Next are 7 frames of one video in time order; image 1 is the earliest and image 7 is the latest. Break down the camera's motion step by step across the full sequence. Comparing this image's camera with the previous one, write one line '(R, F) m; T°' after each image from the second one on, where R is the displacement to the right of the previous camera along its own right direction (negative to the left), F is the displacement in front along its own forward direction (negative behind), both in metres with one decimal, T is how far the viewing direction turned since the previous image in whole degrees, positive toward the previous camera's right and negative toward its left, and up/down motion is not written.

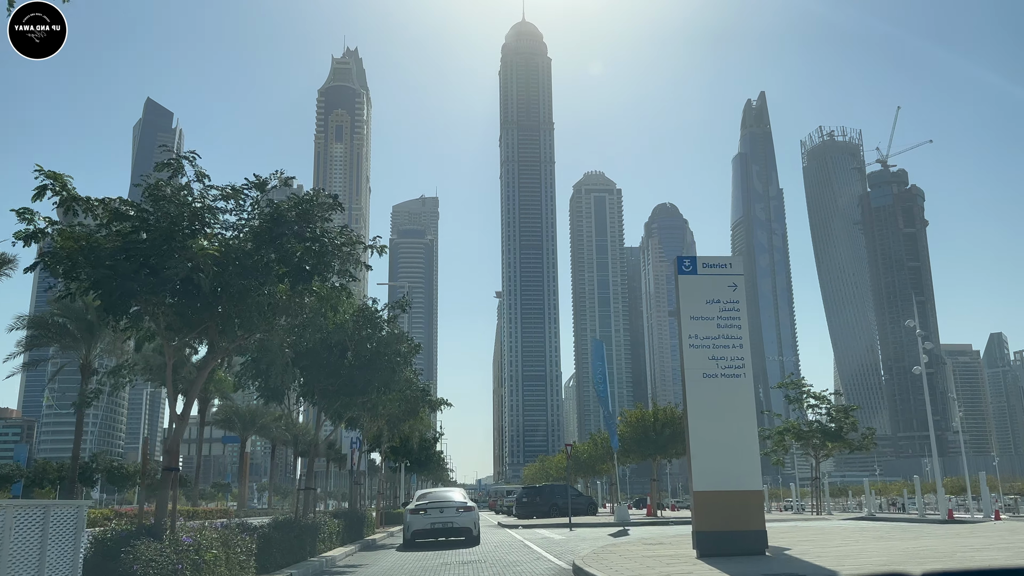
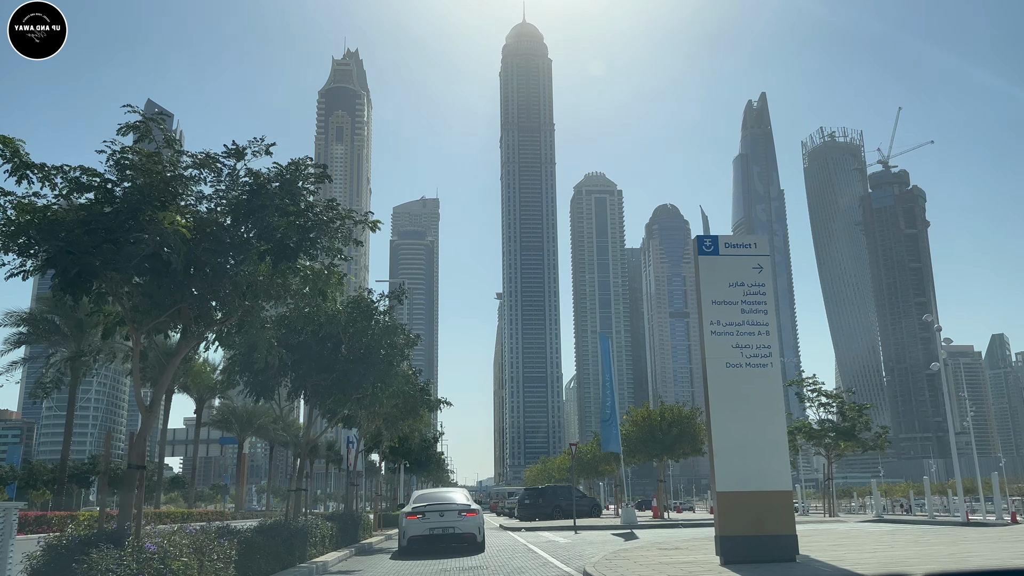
(-0.1, +1.2) m; 0°
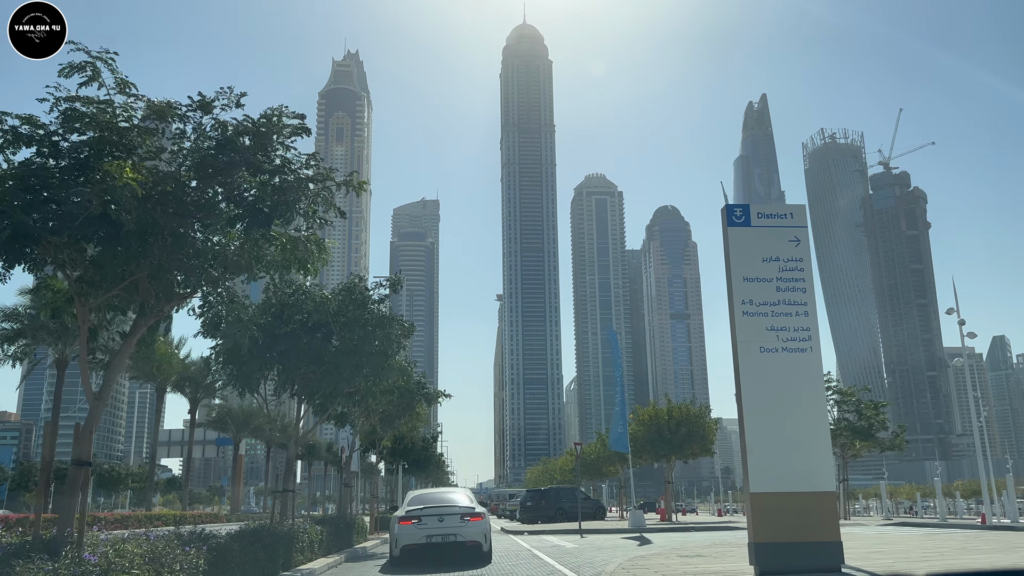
(-0.1, +1.5) m; 0°
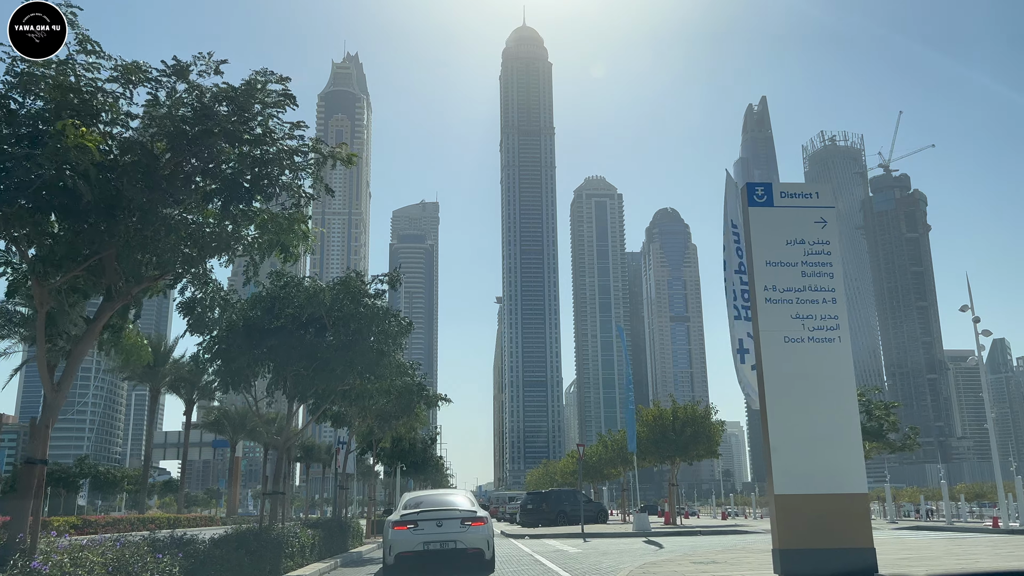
(0.0, +0.9) m; 0°
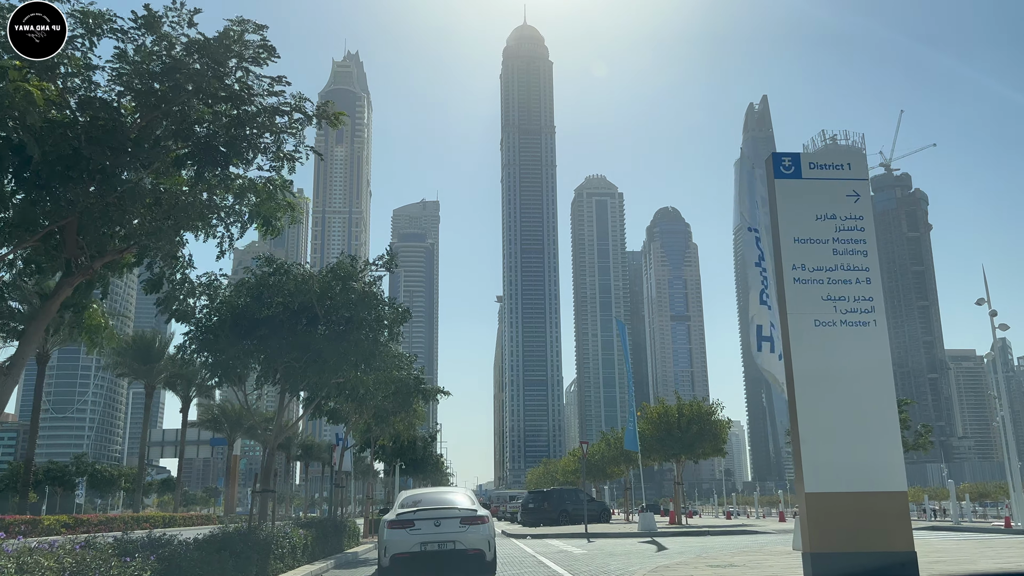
(0.0, +0.9) m; 0°
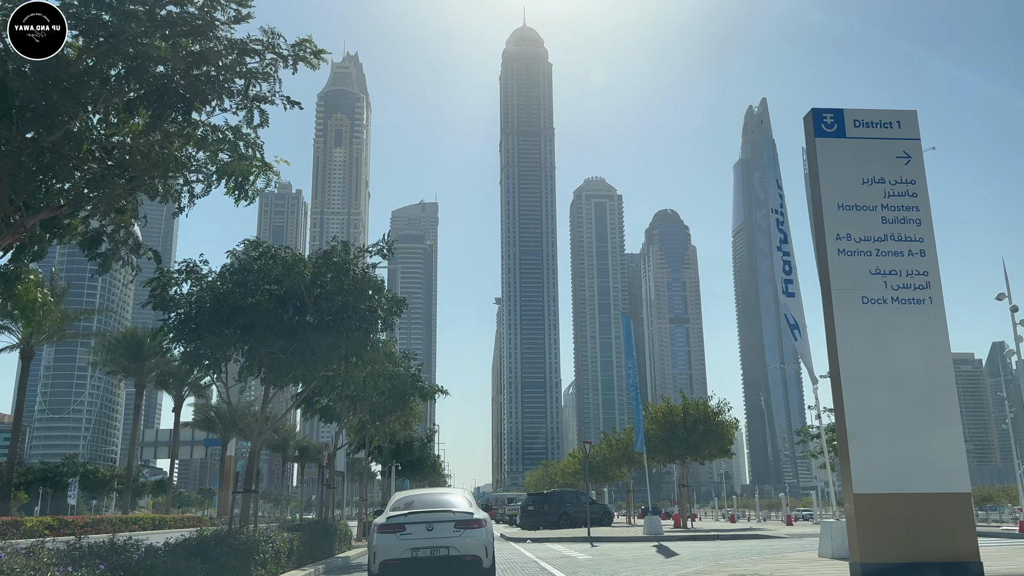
(-0.1, +1.2) m; 0°
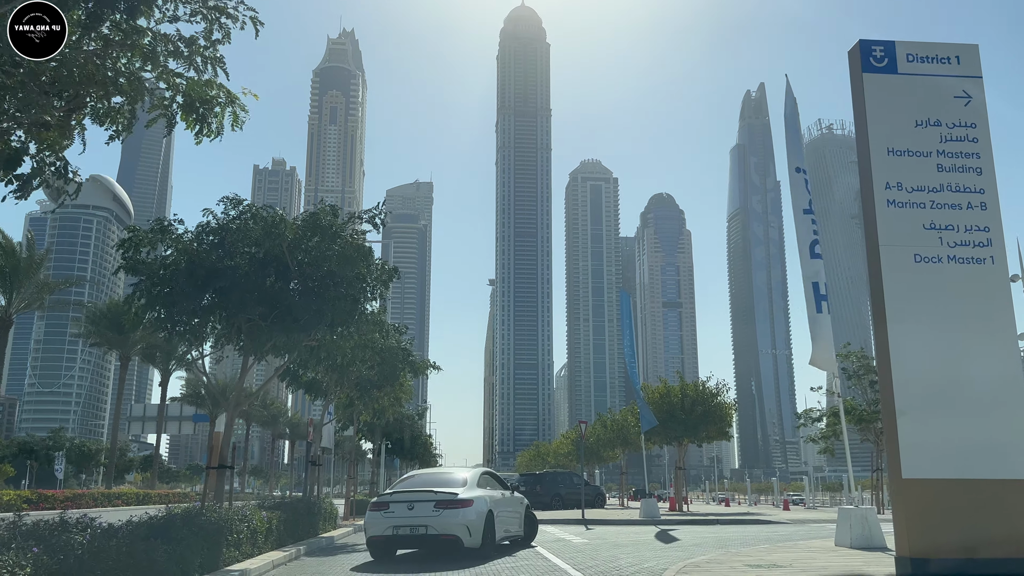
(-0.1, +1.1) m; 0°
